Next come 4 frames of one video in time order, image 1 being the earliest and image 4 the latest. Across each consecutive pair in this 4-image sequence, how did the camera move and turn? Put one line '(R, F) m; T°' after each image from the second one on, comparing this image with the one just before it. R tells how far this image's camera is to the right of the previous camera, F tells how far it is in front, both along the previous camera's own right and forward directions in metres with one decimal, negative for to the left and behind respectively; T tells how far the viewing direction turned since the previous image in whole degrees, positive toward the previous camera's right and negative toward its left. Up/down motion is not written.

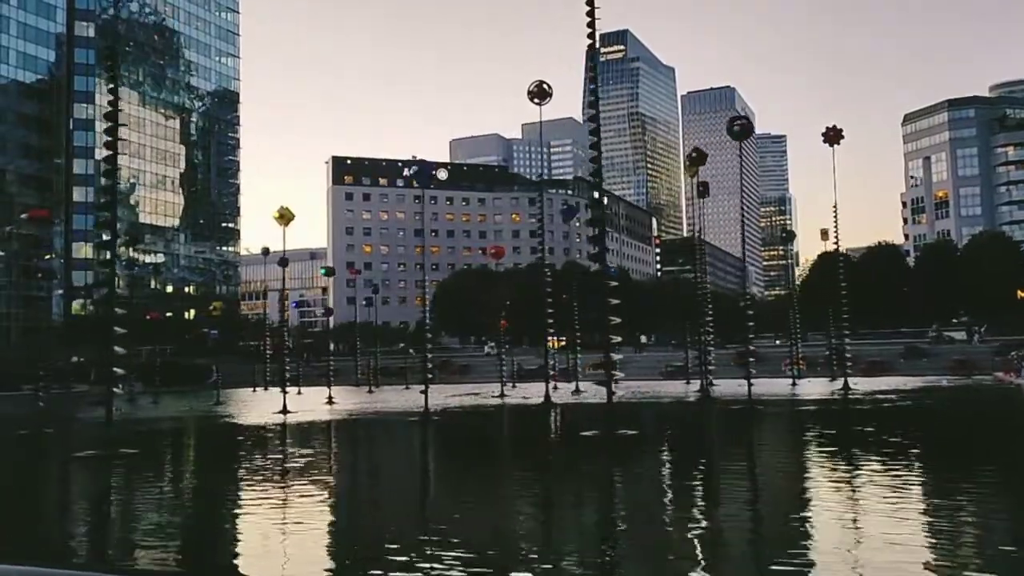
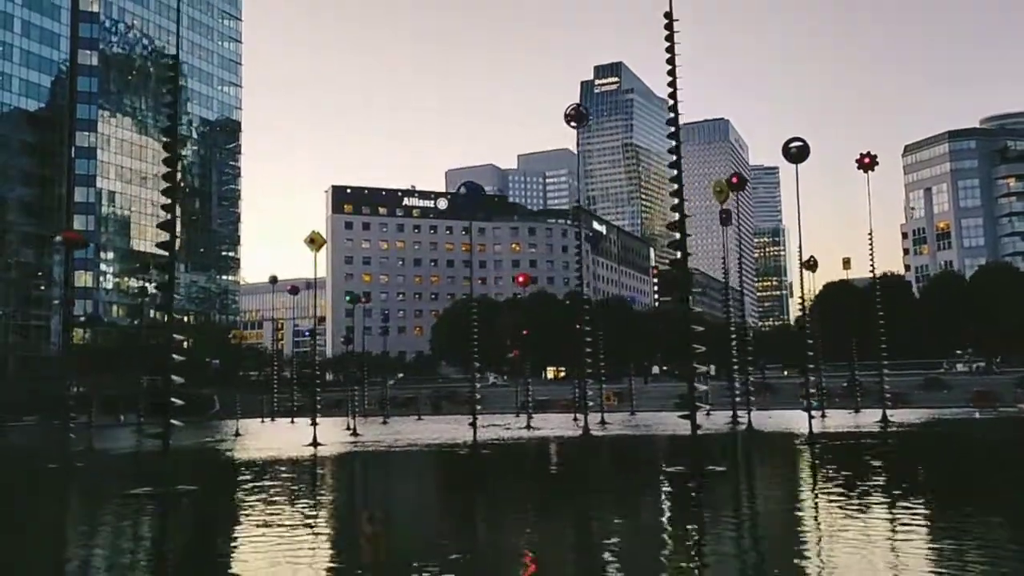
(-0.4, +0.3) m; 0°
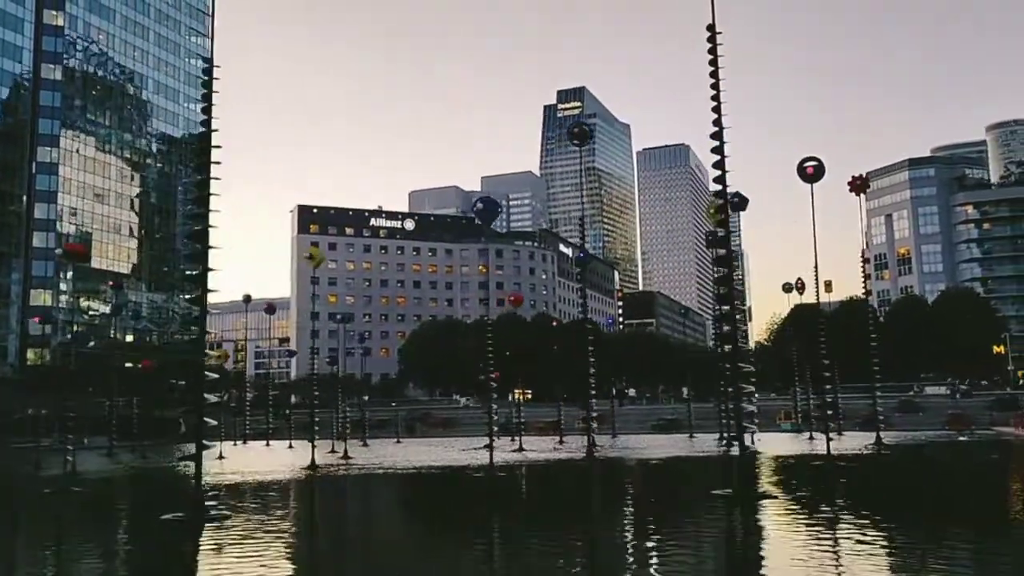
(-0.4, +0.1) m; +3°
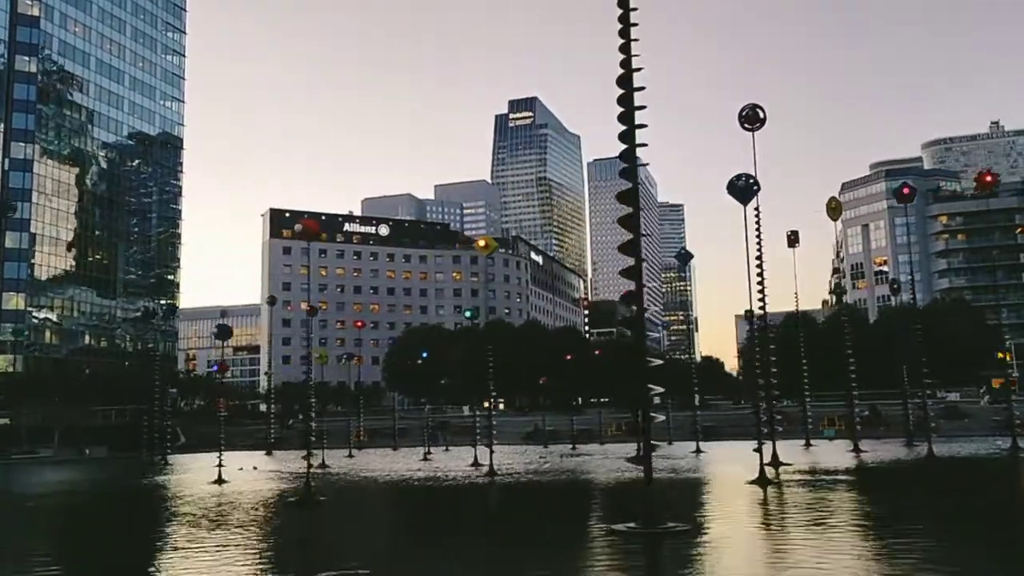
(-1.9, +0.6) m; +4°
